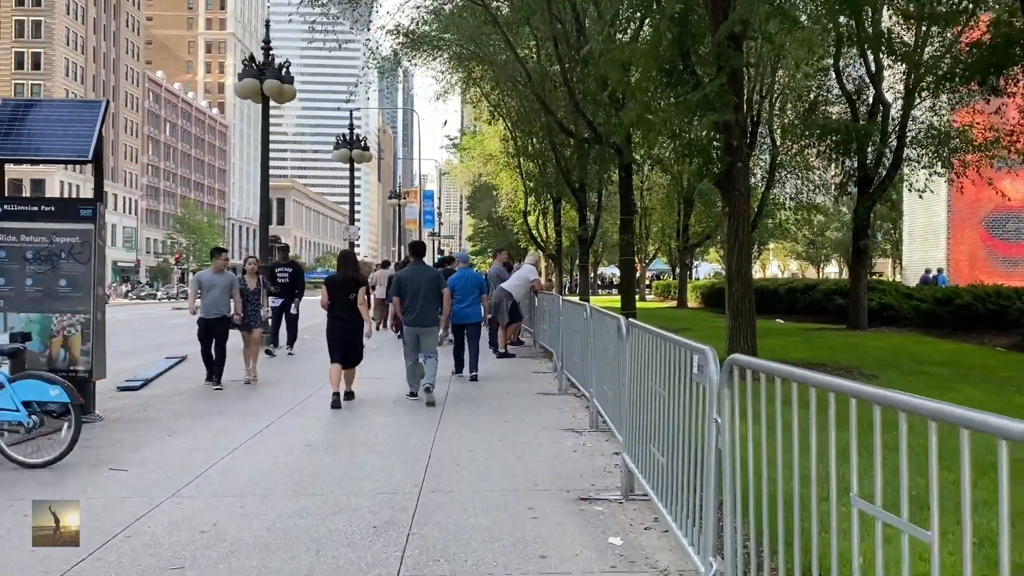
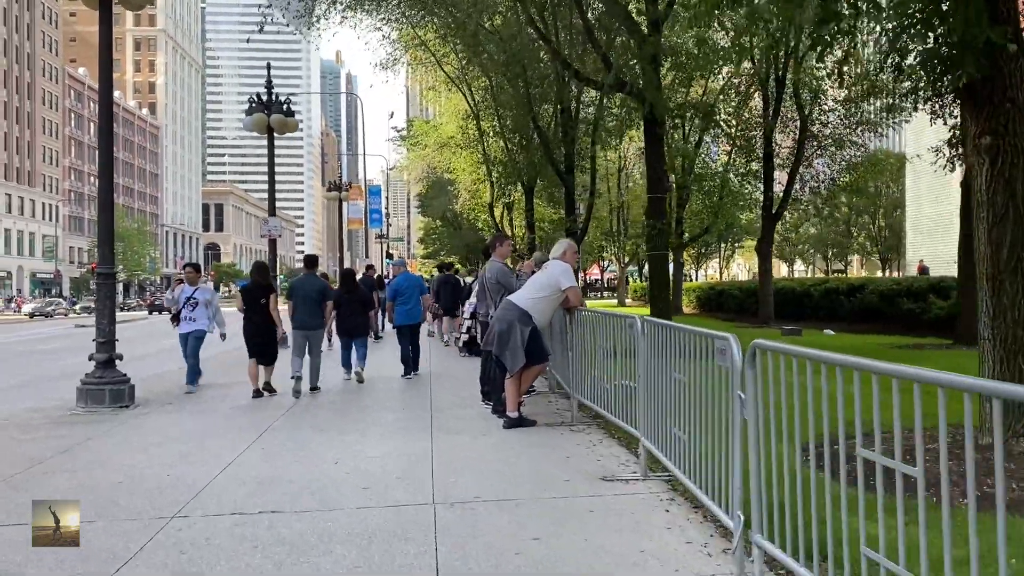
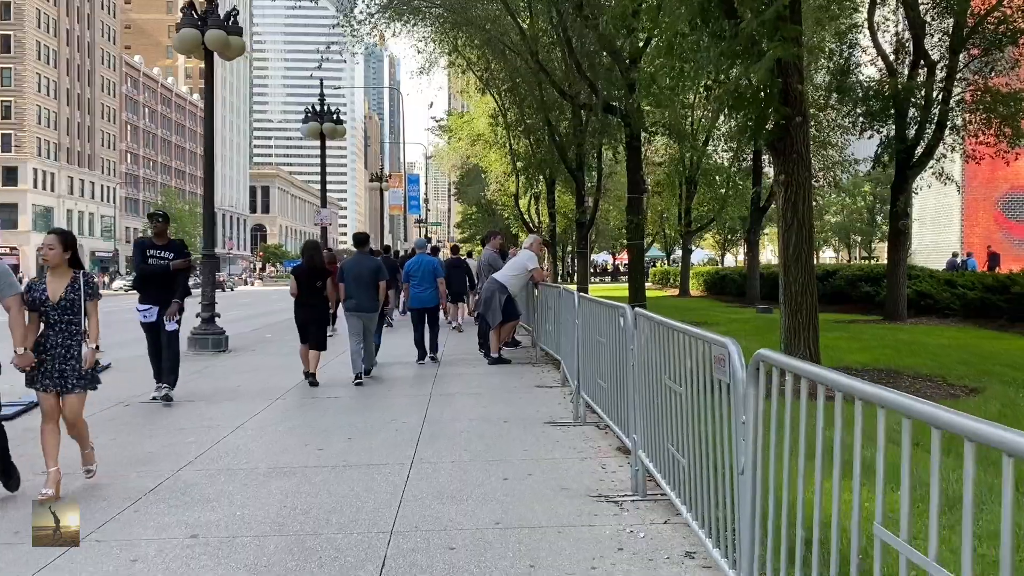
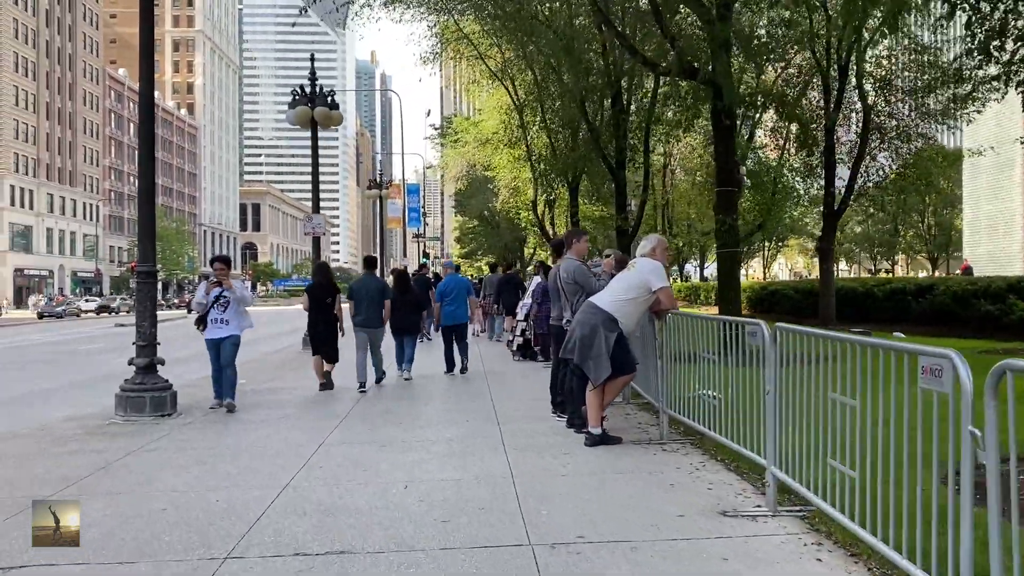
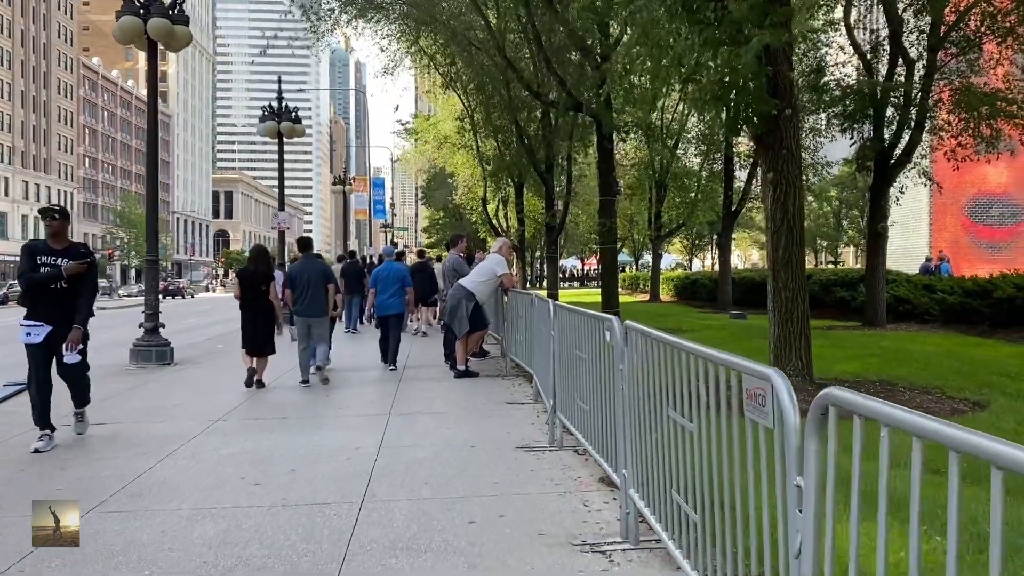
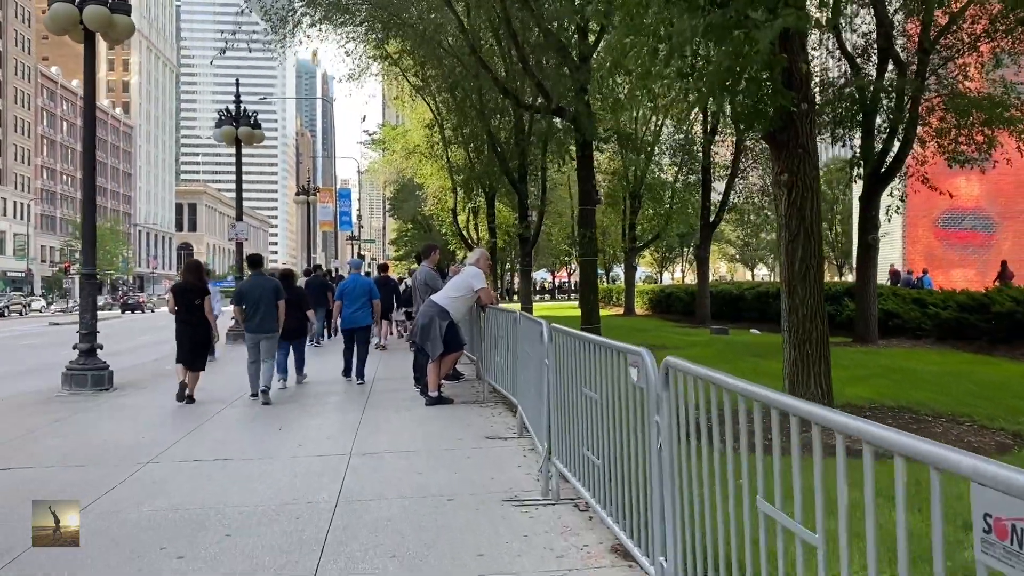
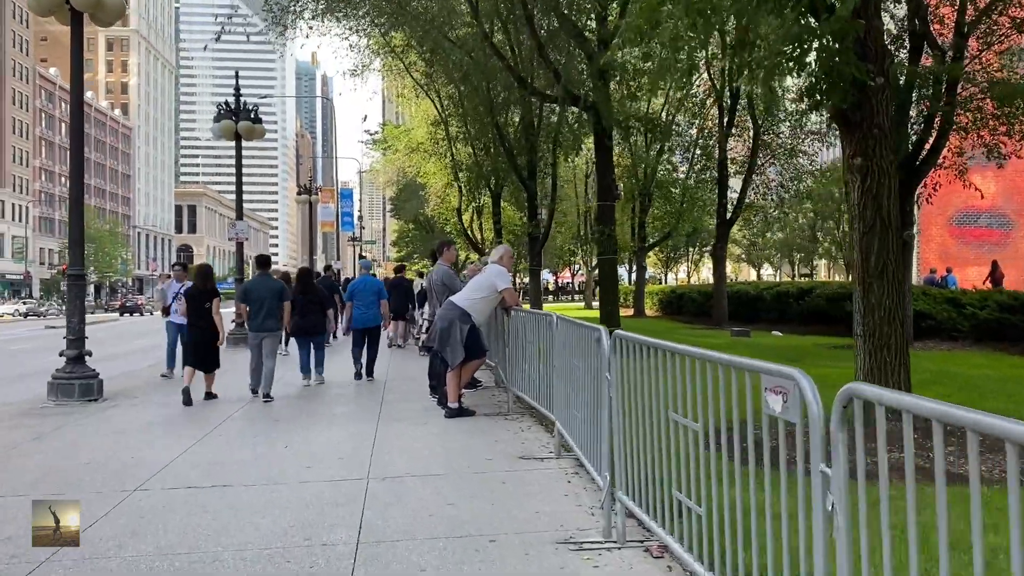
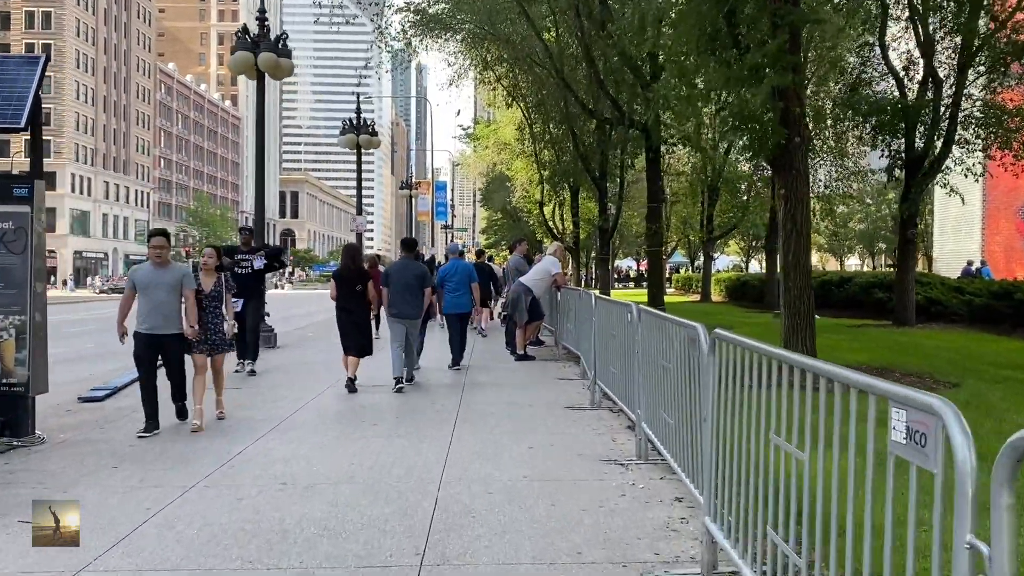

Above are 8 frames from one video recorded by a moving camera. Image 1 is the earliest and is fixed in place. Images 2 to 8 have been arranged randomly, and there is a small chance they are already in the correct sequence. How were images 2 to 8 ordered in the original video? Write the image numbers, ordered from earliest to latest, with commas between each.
8, 3, 5, 6, 7, 2, 4
